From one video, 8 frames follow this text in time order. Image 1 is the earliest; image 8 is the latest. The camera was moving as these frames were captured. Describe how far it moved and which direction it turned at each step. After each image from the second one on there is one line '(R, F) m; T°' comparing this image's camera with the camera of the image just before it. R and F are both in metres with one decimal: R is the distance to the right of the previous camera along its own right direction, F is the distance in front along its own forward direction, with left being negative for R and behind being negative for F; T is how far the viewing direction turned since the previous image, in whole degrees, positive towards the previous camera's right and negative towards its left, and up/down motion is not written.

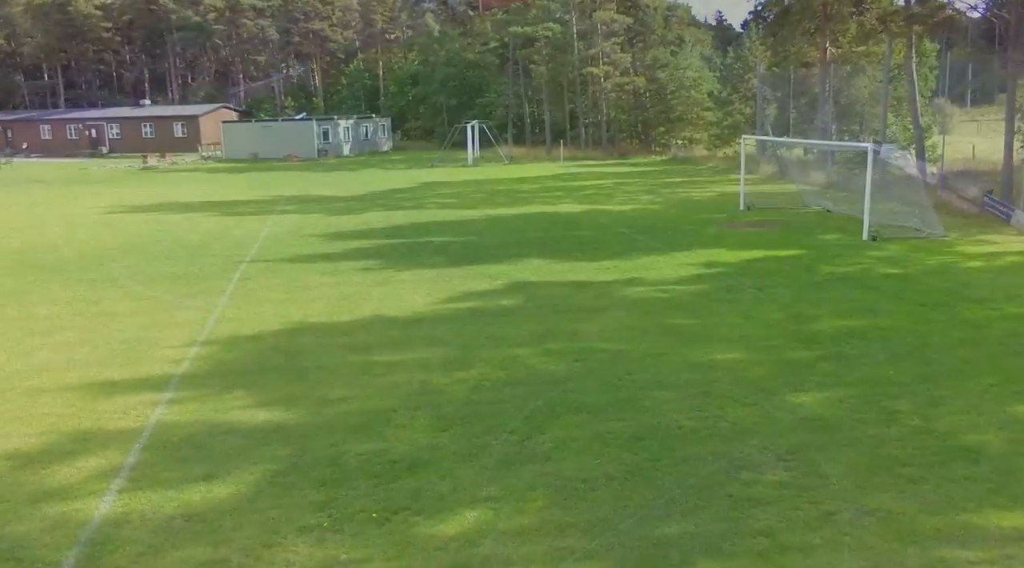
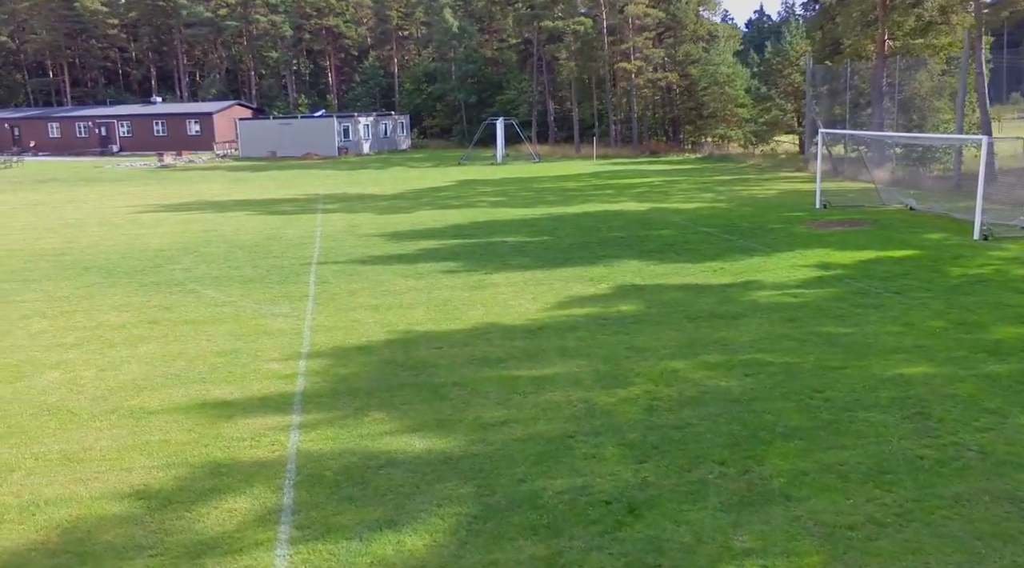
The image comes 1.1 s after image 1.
(-1.1, +0.9) m; 0°
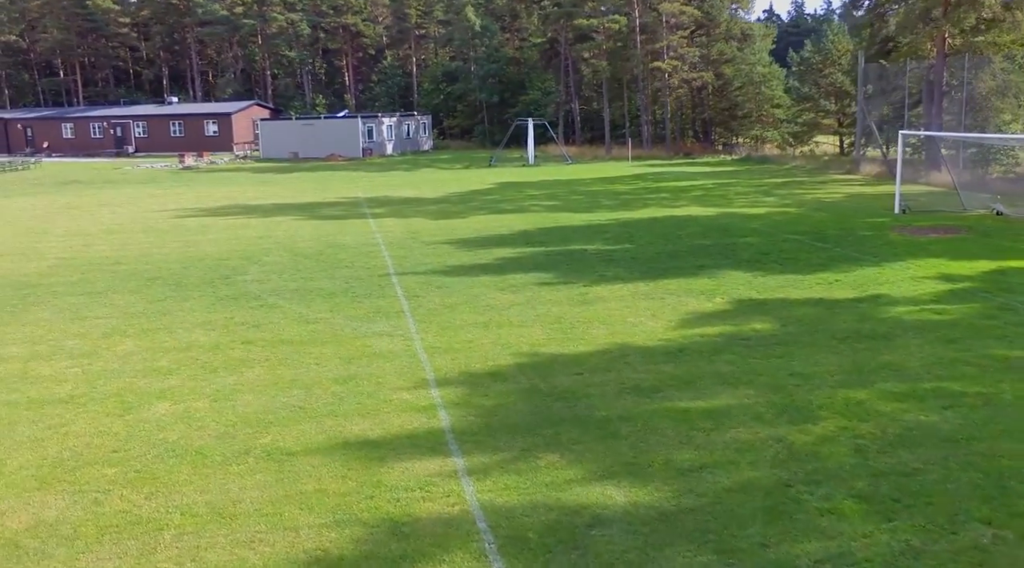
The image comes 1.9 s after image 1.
(-1.0, +0.7) m; 0°
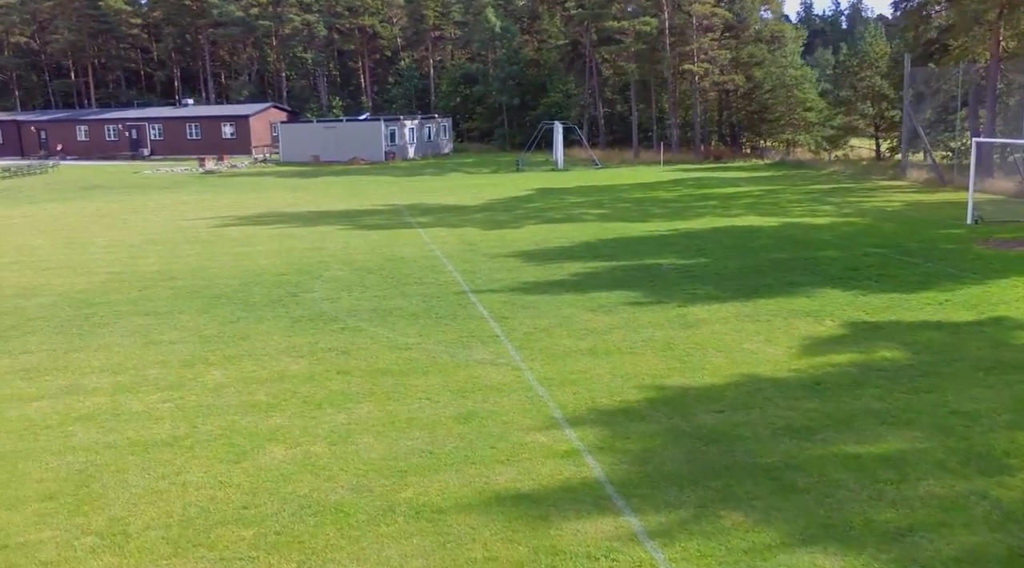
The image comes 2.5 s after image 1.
(-0.9, +0.5) m; 0°
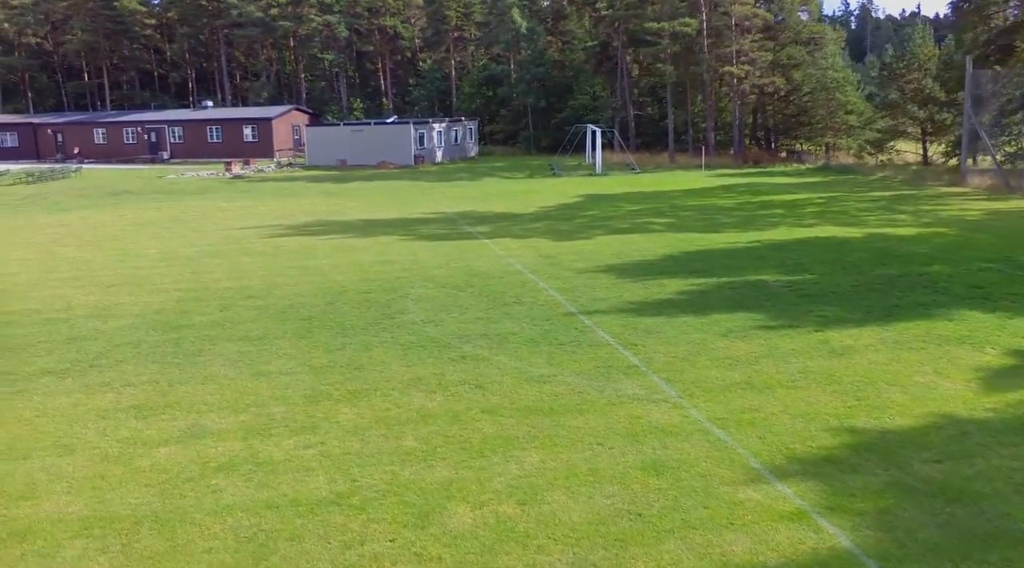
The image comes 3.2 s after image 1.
(-1.1, +0.7) m; 0°
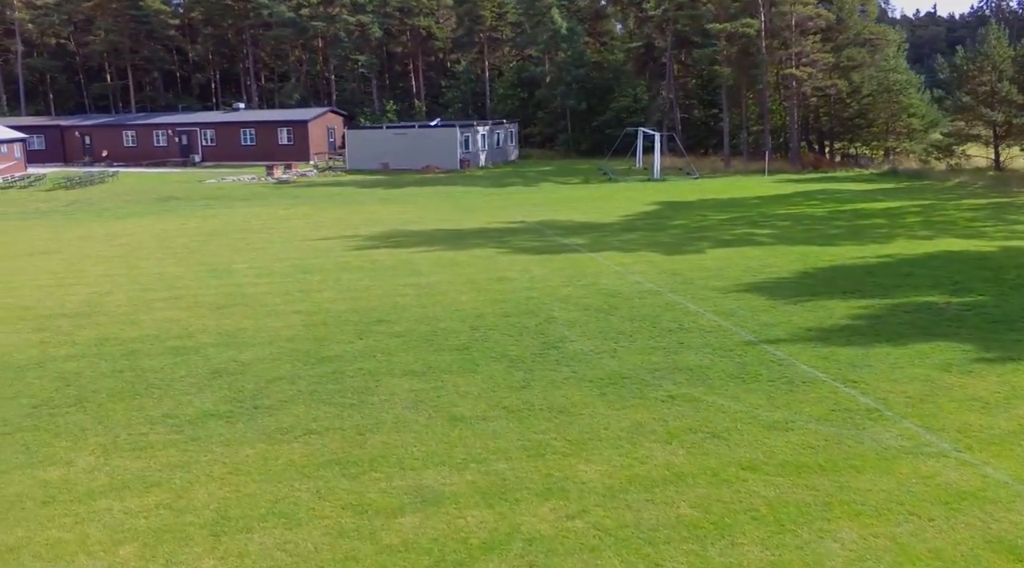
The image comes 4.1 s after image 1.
(-1.6, +0.9) m; 0°
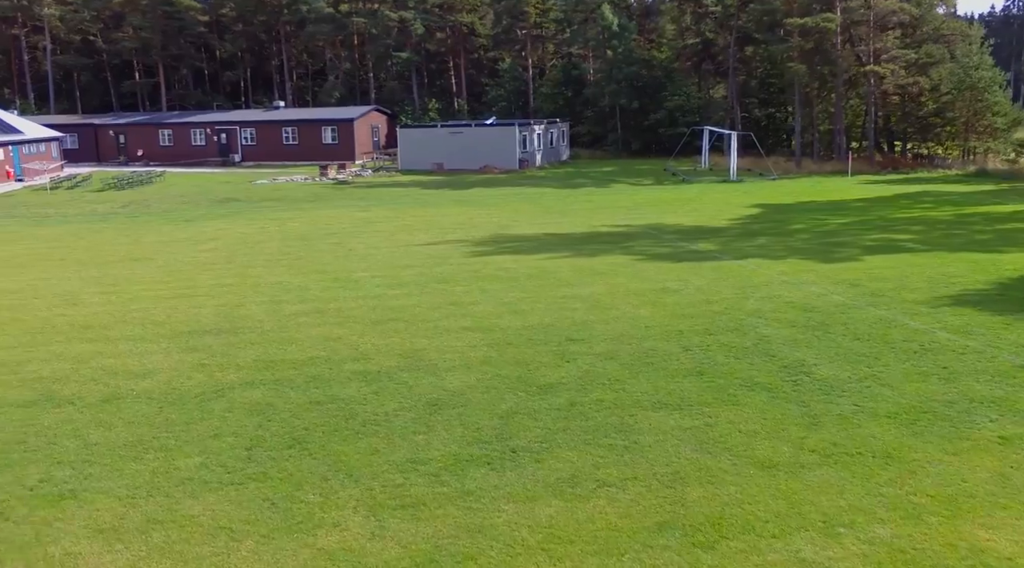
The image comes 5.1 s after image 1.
(-2.0, +1.1) m; 0°
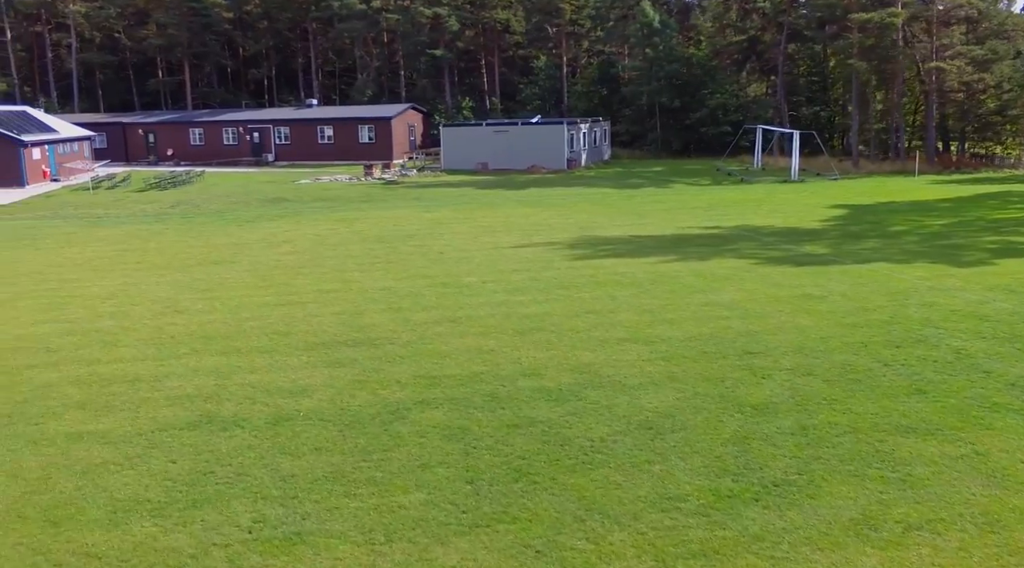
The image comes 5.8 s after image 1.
(-1.5, +0.8) m; 0°
